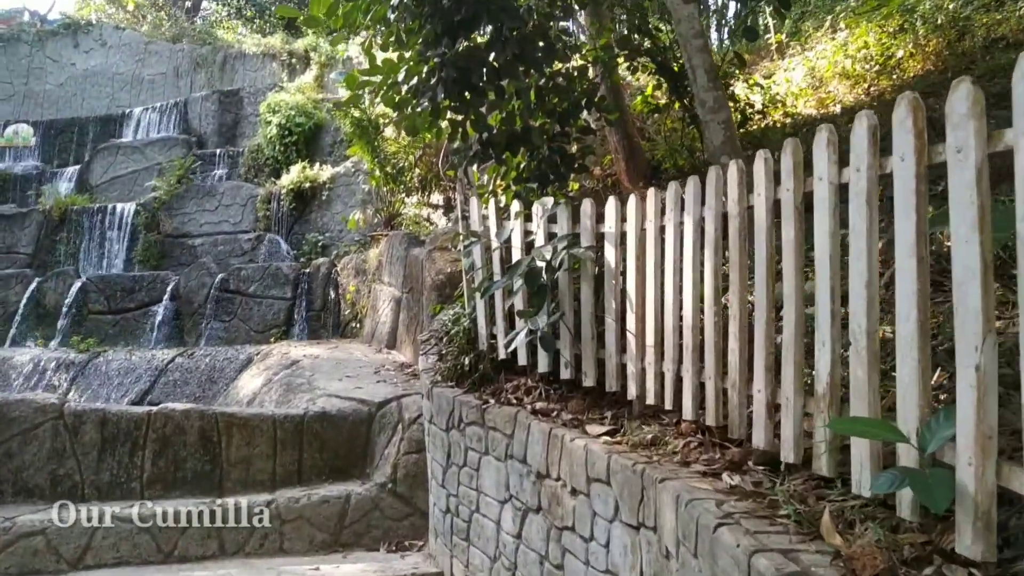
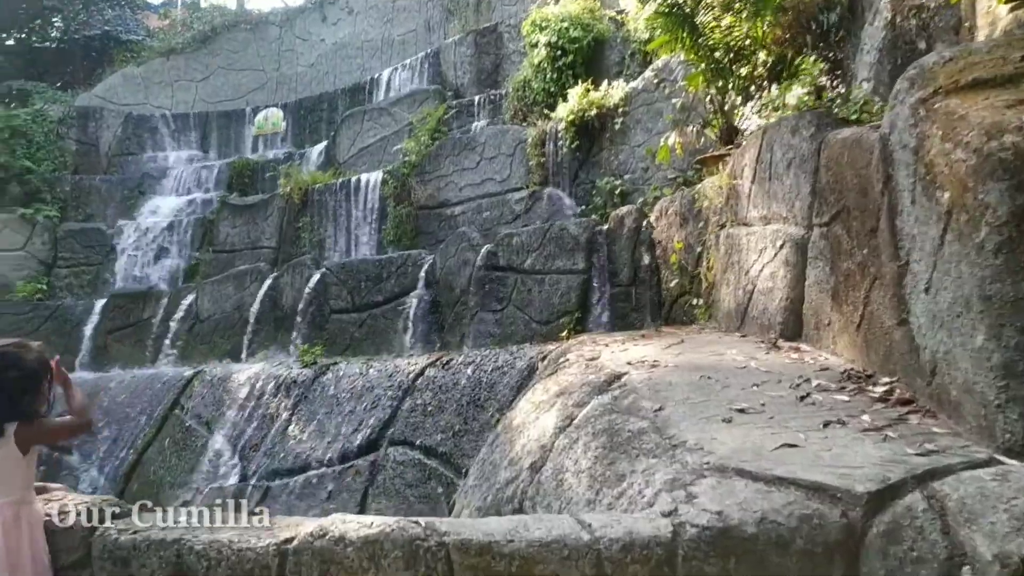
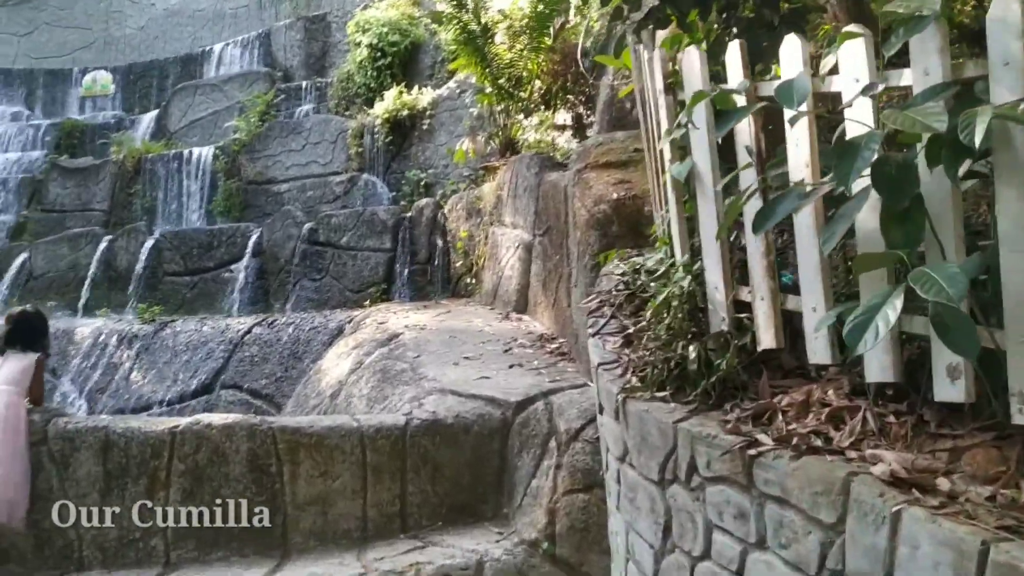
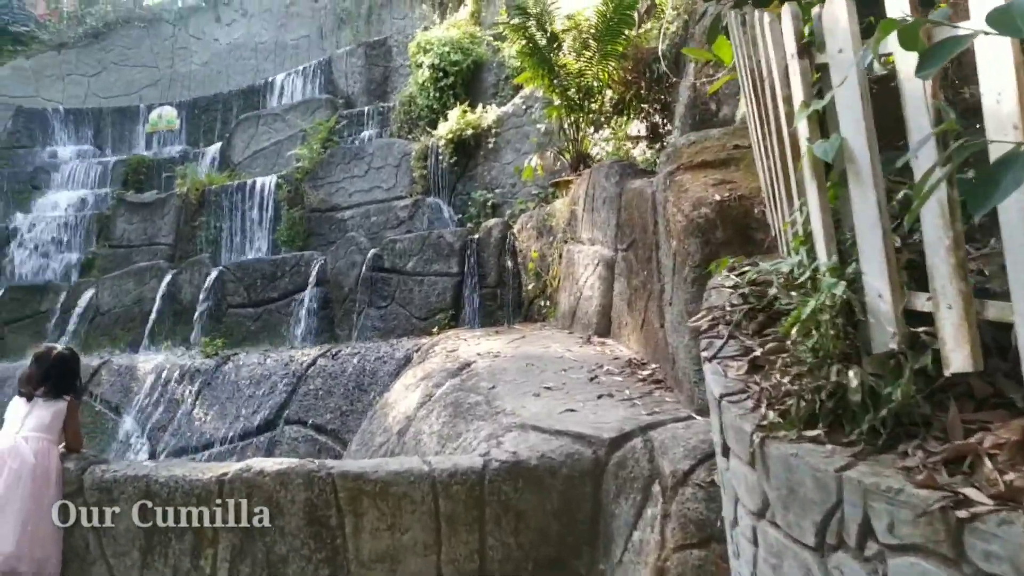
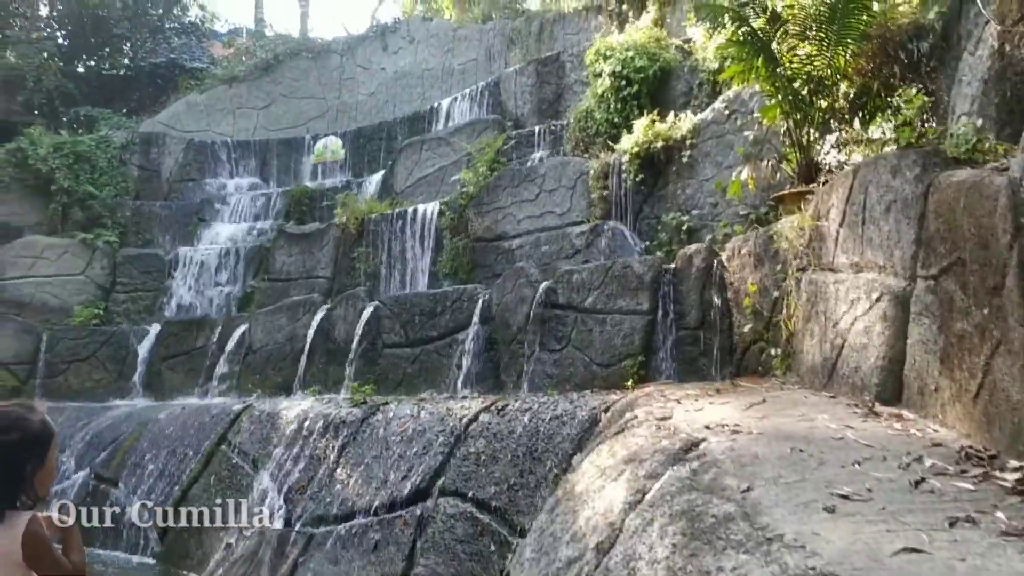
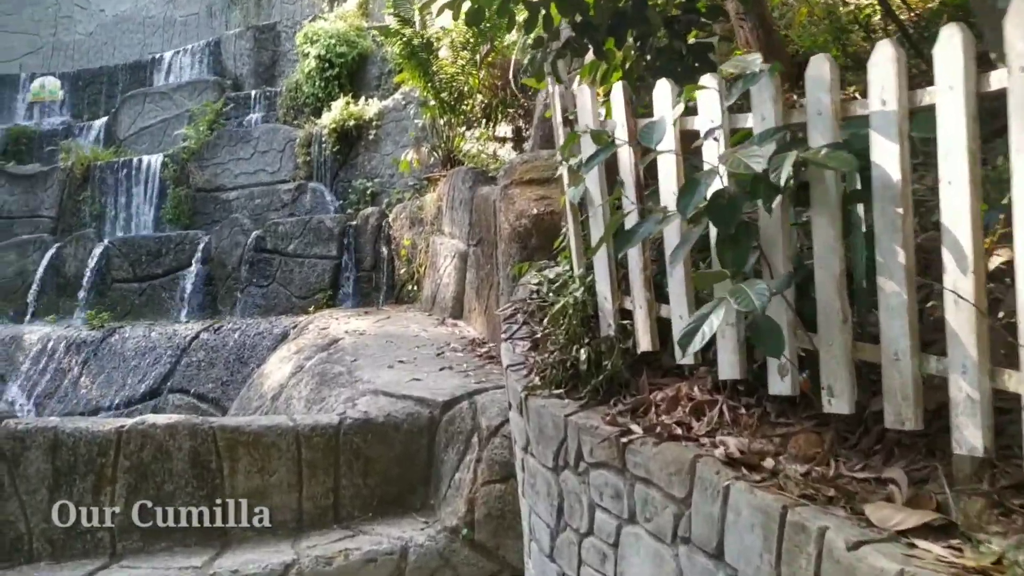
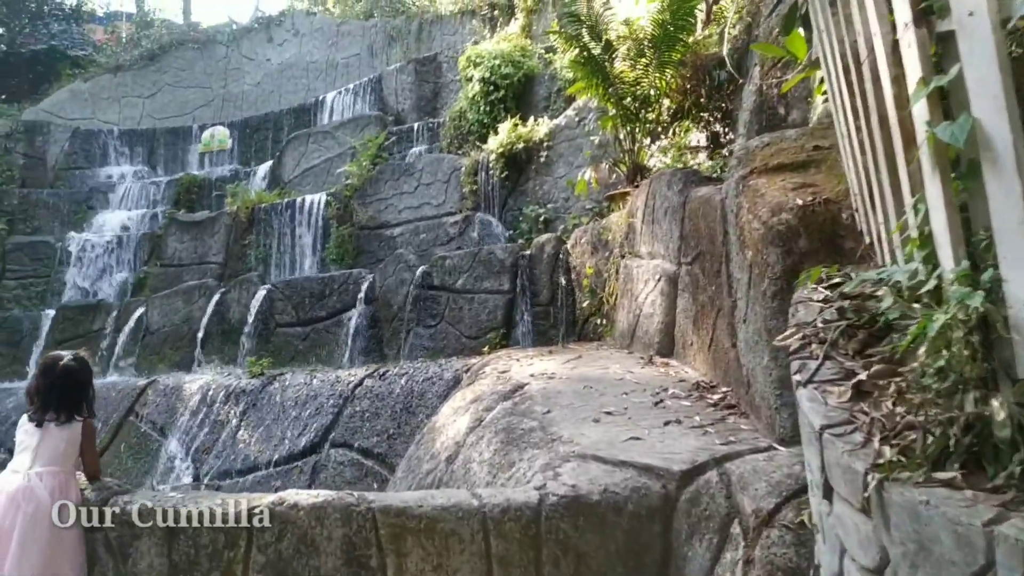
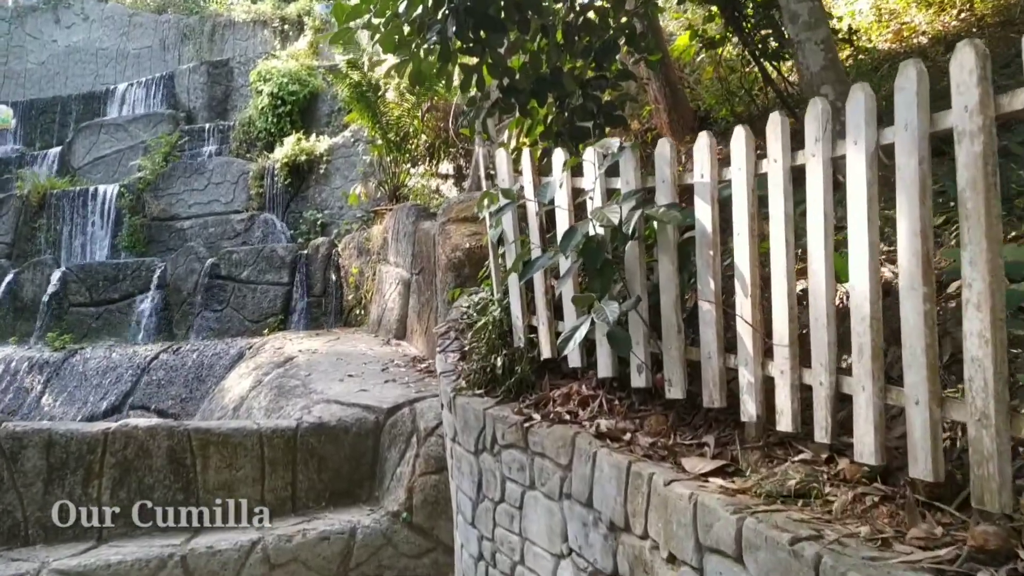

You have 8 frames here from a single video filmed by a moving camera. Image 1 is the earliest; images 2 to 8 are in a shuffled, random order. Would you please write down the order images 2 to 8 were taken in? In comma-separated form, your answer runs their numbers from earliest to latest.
8, 6, 3, 4, 7, 2, 5
